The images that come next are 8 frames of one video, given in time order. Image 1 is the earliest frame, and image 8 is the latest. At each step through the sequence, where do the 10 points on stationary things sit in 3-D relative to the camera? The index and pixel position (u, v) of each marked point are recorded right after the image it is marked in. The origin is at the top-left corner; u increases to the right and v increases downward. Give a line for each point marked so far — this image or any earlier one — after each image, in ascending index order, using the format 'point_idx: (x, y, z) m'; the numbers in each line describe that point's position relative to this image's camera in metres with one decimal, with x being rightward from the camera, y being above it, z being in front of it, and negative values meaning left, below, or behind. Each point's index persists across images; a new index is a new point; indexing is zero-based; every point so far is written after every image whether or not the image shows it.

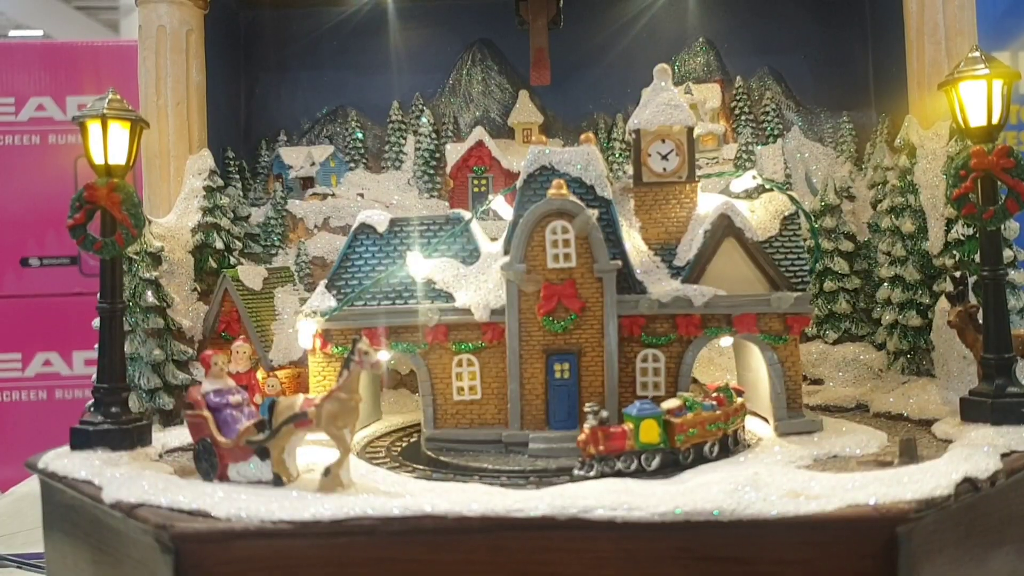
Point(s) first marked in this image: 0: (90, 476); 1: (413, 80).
0: (-1.5, -0.7, +2.6) m
1: (-0.6, +1.2, +4.1) m
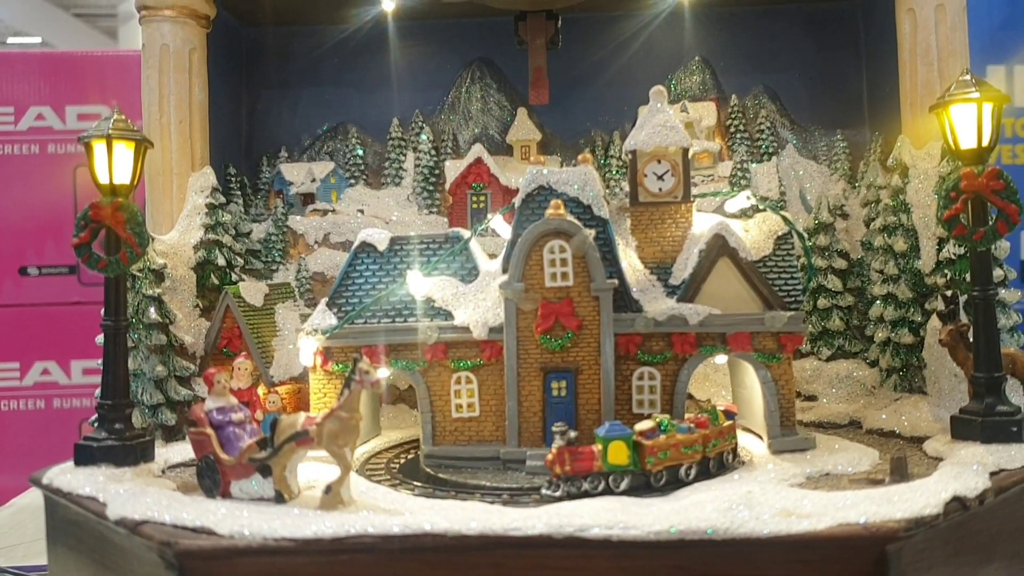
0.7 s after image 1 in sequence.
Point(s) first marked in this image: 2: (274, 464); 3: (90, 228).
0: (-1.5, -0.7, +2.7) m
1: (-0.6, +1.1, +4.2) m
2: (-0.8, -0.6, +2.5) m
3: (-1.7, +0.2, +2.9) m
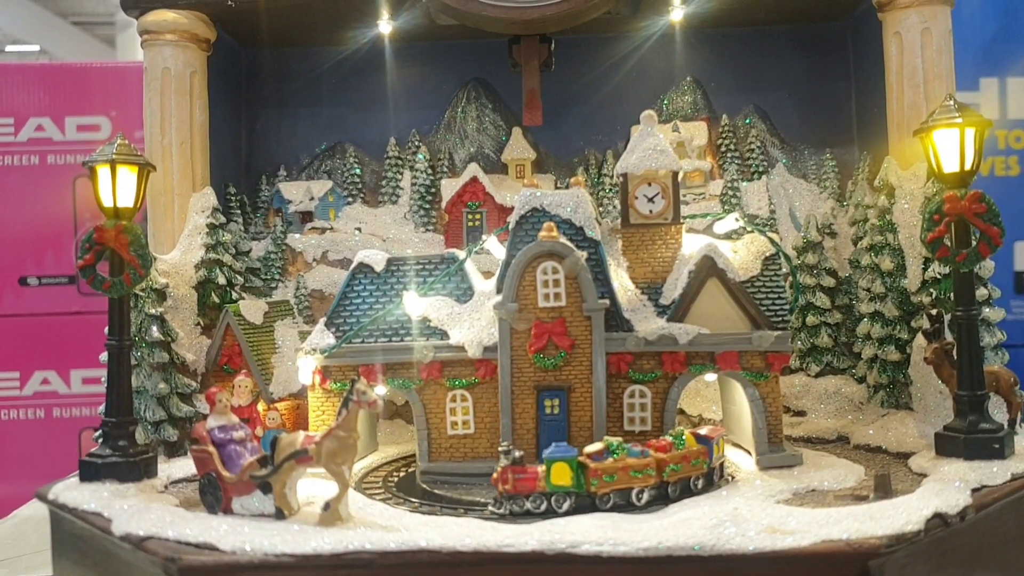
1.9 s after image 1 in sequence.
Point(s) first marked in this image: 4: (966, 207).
0: (-1.5, -0.8, +2.7) m
1: (-0.6, +1.0, +4.3) m
2: (-0.8, -0.7, +2.5) m
3: (-1.7, +0.1, +3.0) m
4: (+1.8, +0.3, +2.9) m
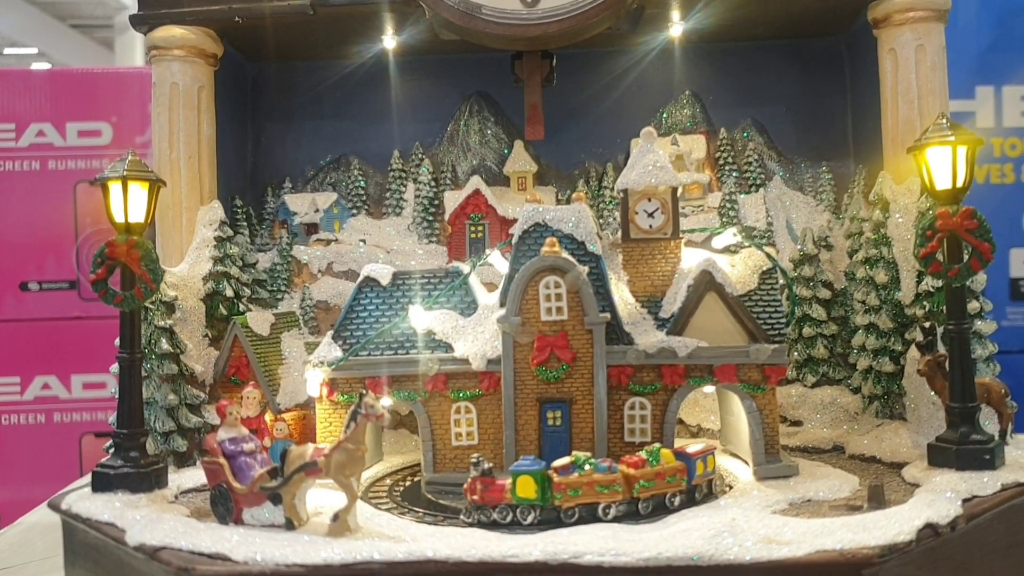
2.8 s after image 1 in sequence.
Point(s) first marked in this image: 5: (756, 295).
0: (-1.5, -0.9, +2.8) m
1: (-0.6, +0.9, +4.3) m
2: (-0.8, -0.7, +2.6) m
3: (-1.7, +0.1, +3.1) m
4: (+1.8, +0.3, +2.9) m
5: (+1.0, 0.0, +3.2) m
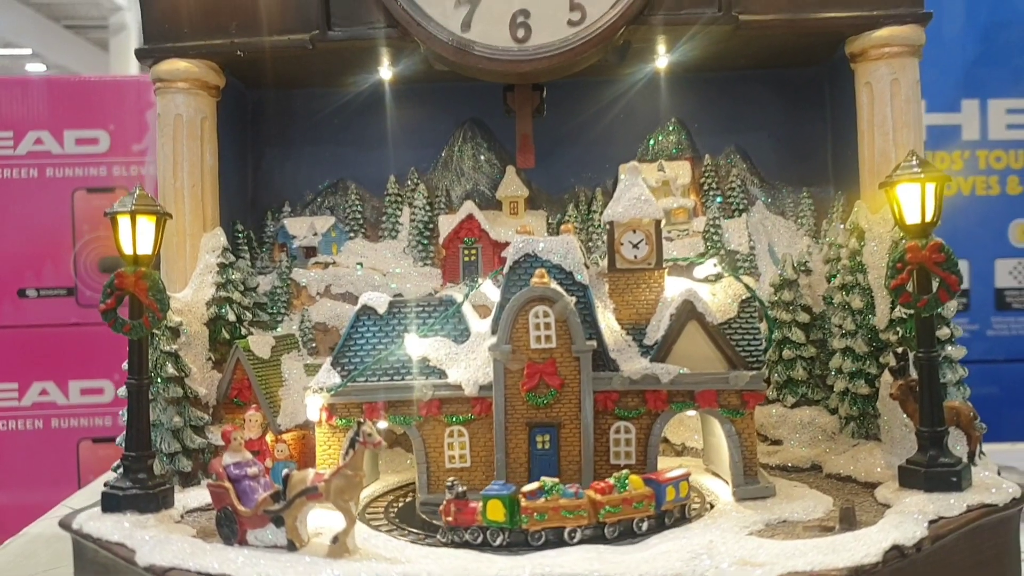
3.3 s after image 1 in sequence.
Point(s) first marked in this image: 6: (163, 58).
0: (-1.5, -1.0, +2.9) m
1: (-0.6, +0.8, +4.5) m
2: (-0.8, -0.8, +2.8) m
3: (-1.7, 0.0, +3.2) m
4: (+1.7, +0.1, +3.1) m
5: (+1.0, -0.2, +3.3) m
6: (-1.8, +1.2, +3.9) m
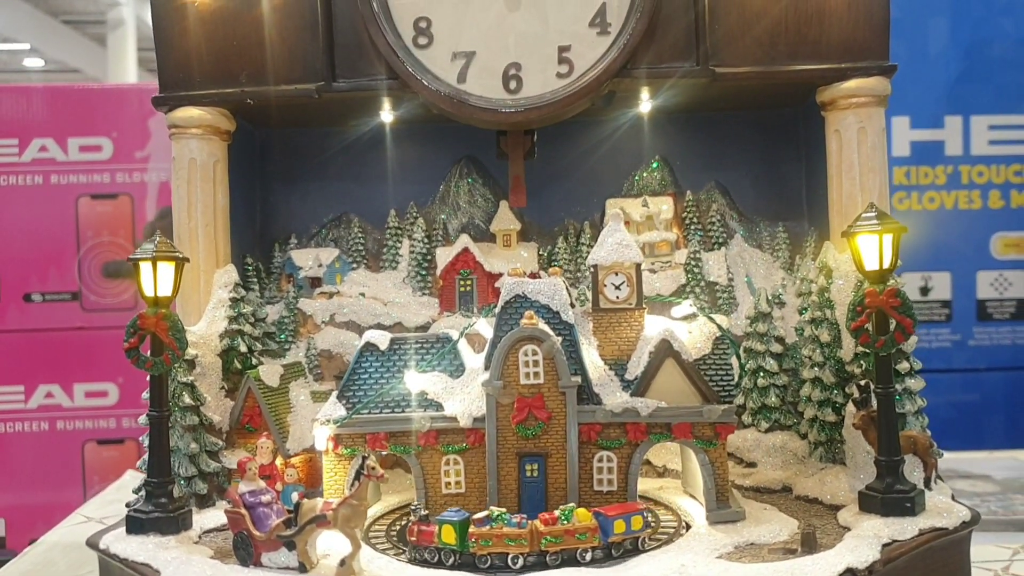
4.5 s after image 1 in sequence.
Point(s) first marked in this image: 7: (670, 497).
0: (-1.6, -1.2, +3.2) m
1: (-0.7, +0.6, +4.8) m
2: (-0.9, -1.0, +3.0) m
3: (-1.8, -0.2, +3.5) m
4: (+1.7, -0.1, +3.4) m
5: (+1.0, -0.3, +3.6) m
6: (-1.9, +1.0, +4.1) m
7: (+0.8, -1.1, +3.9) m
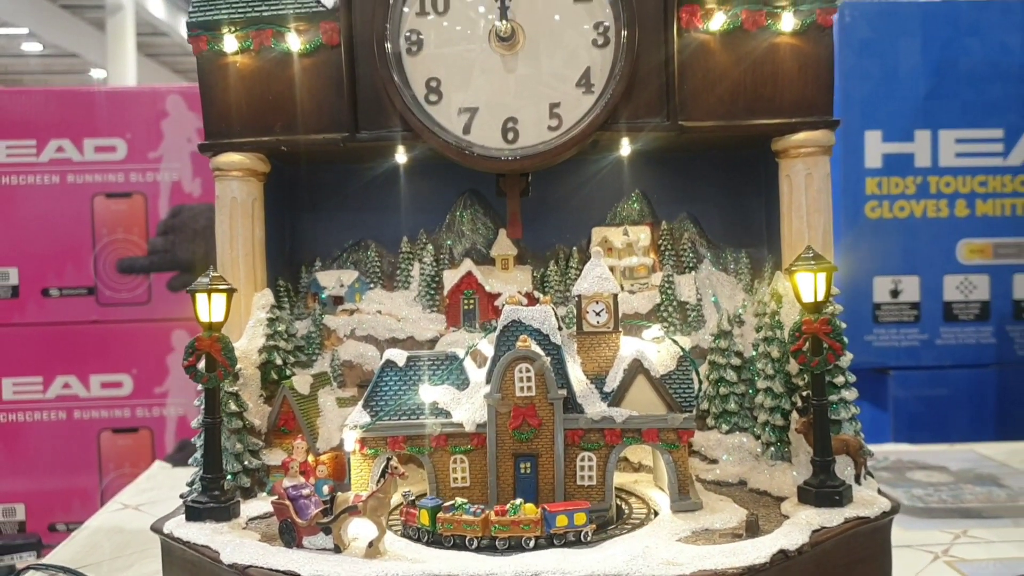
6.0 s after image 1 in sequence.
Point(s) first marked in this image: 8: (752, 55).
0: (-1.6, -1.3, +3.9) m
1: (-0.7, +0.5, +5.4) m
2: (-0.9, -1.2, +3.7) m
3: (-1.8, -0.4, +4.2) m
4: (+1.7, -0.2, +4.0) m
5: (+0.9, -0.5, +4.3) m
6: (-1.9, +0.9, +4.8) m
7: (+0.8, -1.2, +4.5) m
8: (+1.5, +1.5, +4.6) m
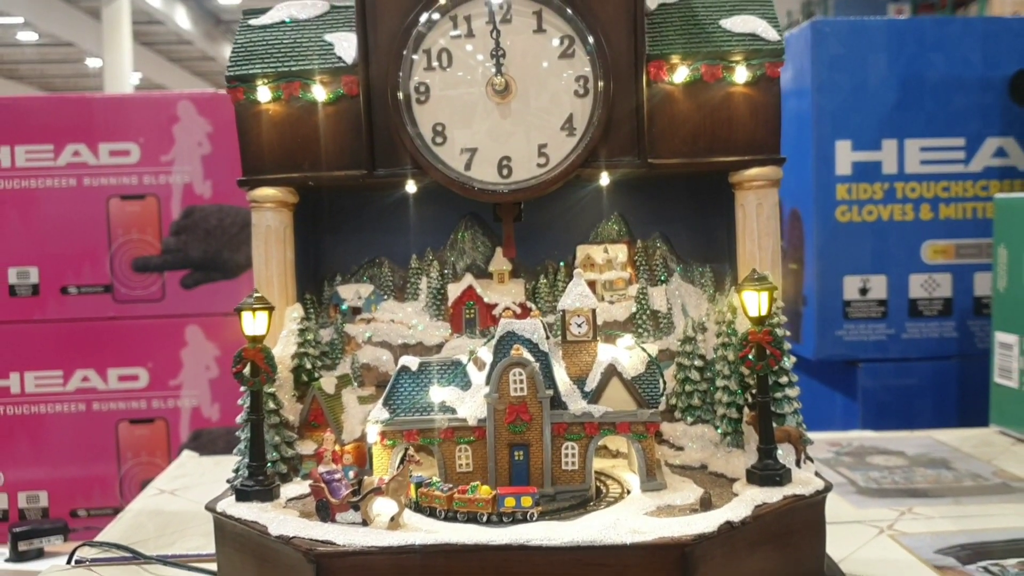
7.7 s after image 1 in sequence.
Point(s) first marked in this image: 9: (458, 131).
0: (-1.6, -1.5, +4.7) m
1: (-0.7, +0.4, +6.2) m
2: (-0.9, -1.3, +4.5) m
3: (-1.8, -0.5, +5.0) m
4: (+1.6, -0.3, +4.8) m
5: (+0.9, -0.6, +5.1) m
6: (-1.9, +0.8, +5.6) m
7: (+0.8, -1.3, +5.4) m
8: (+1.5, +1.4, +5.4) m
9: (-0.4, +1.1, +5.4) m
